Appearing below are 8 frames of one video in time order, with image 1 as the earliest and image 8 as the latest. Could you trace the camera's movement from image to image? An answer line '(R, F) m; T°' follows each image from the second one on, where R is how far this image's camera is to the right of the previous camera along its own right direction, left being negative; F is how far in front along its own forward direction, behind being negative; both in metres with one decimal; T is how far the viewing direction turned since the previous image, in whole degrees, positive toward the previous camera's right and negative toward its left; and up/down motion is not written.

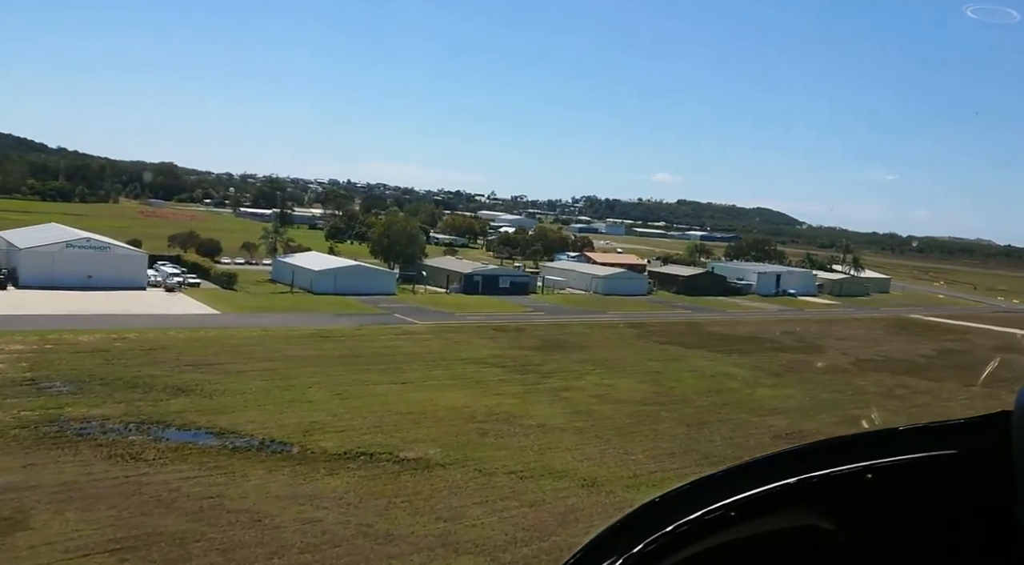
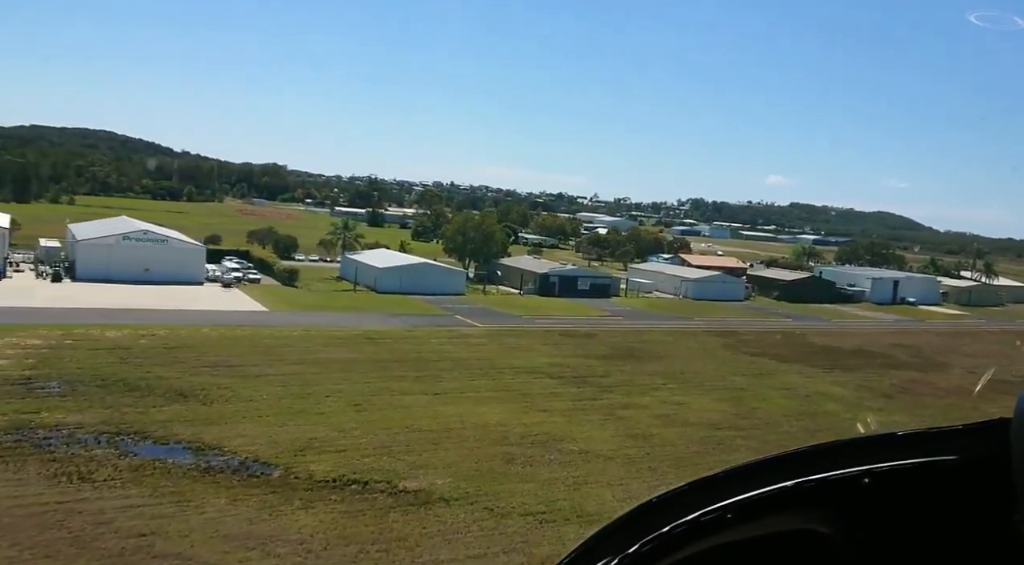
(+1.1, +2.7) m; -7°
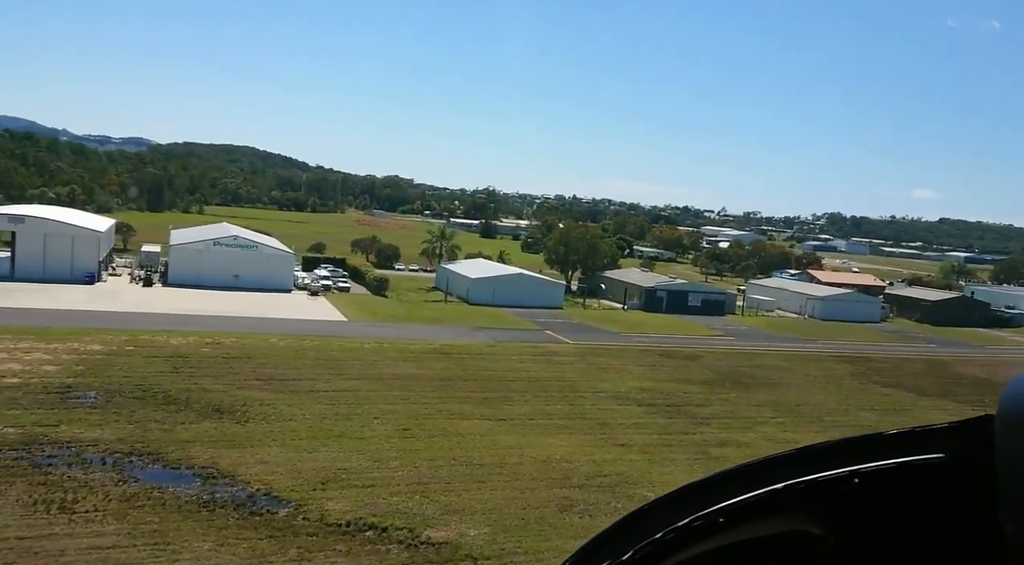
(+0.9, +2.2) m; -9°
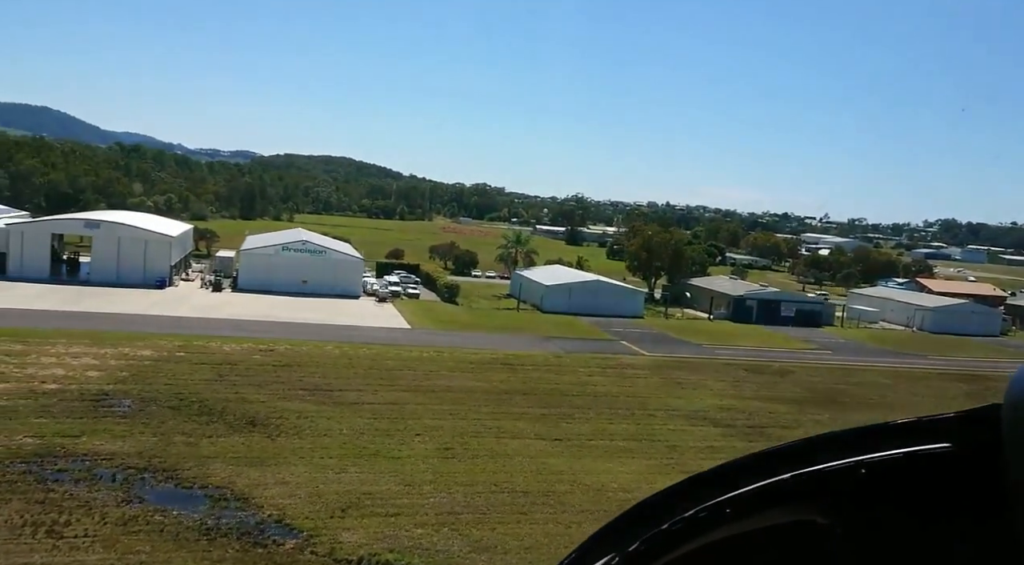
(+0.6, +1.4) m; -6°
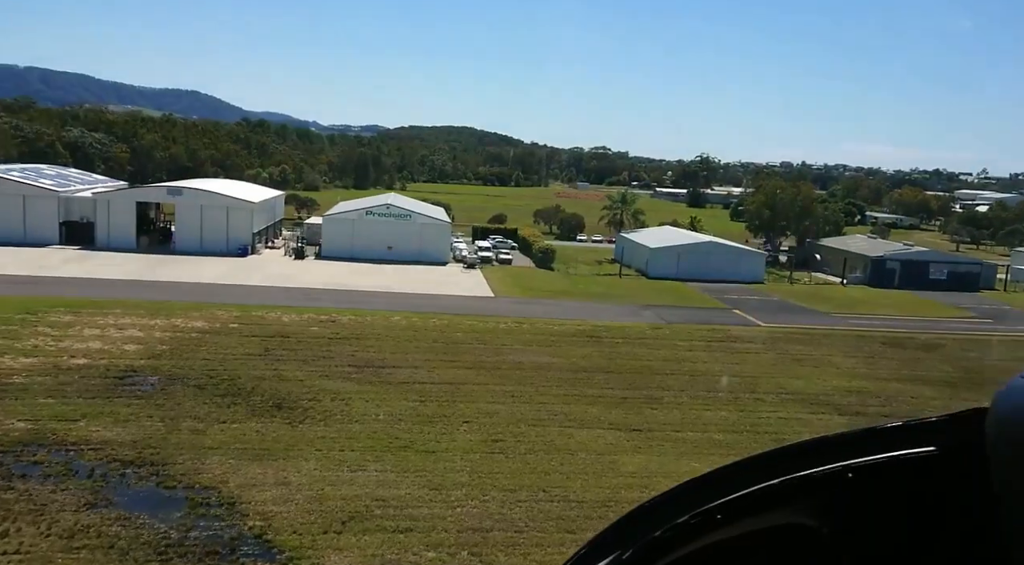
(+0.8, +2.4) m; -9°
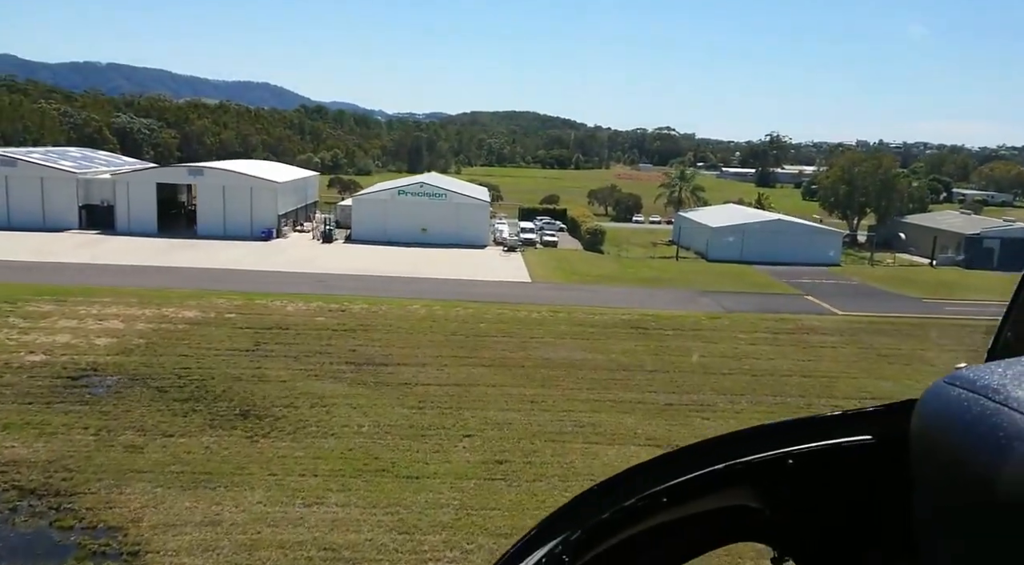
(+0.6, +2.2) m; -5°
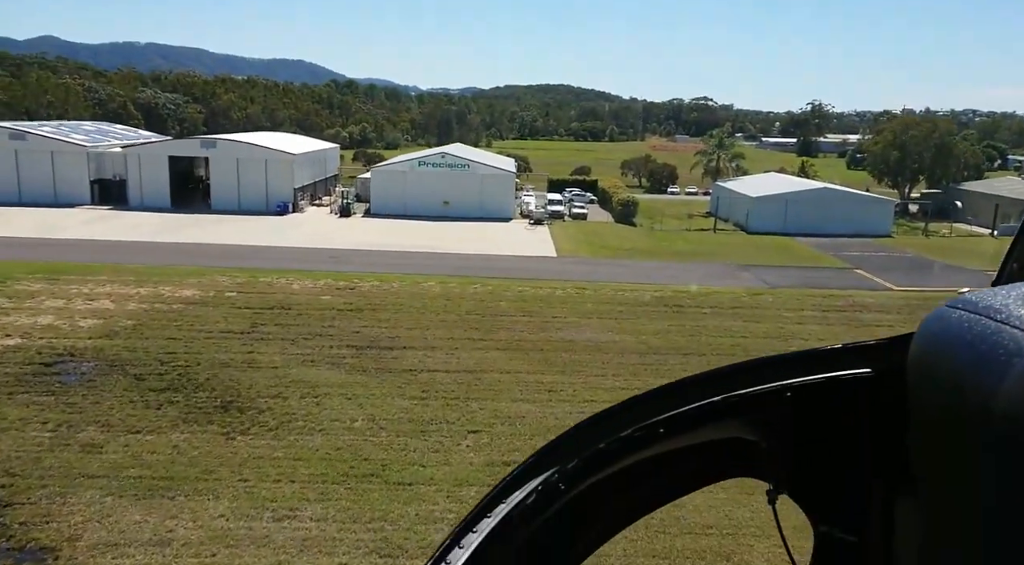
(+0.2, +1.2) m; -2°
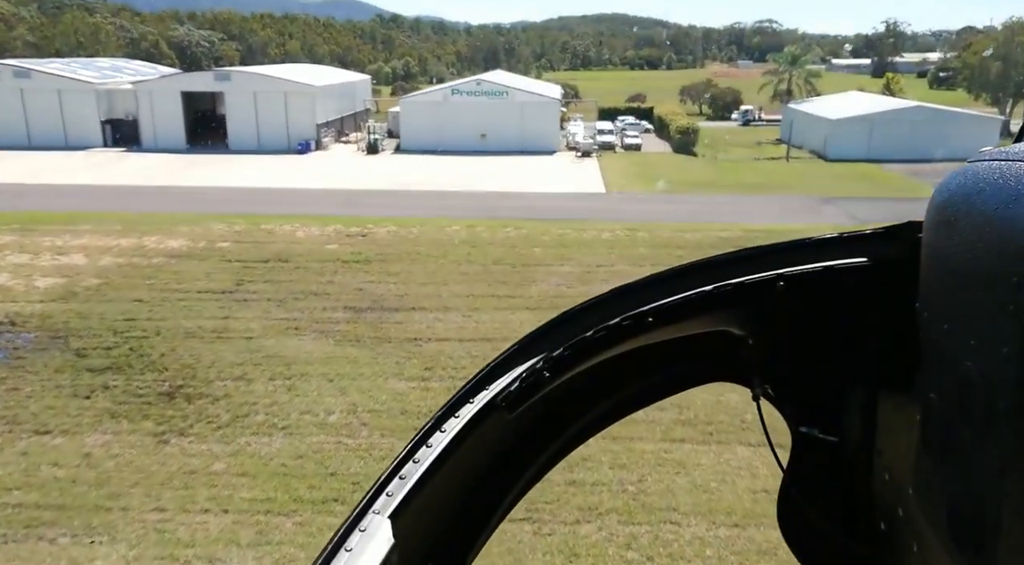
(+0.3, +2.1) m; -4°
